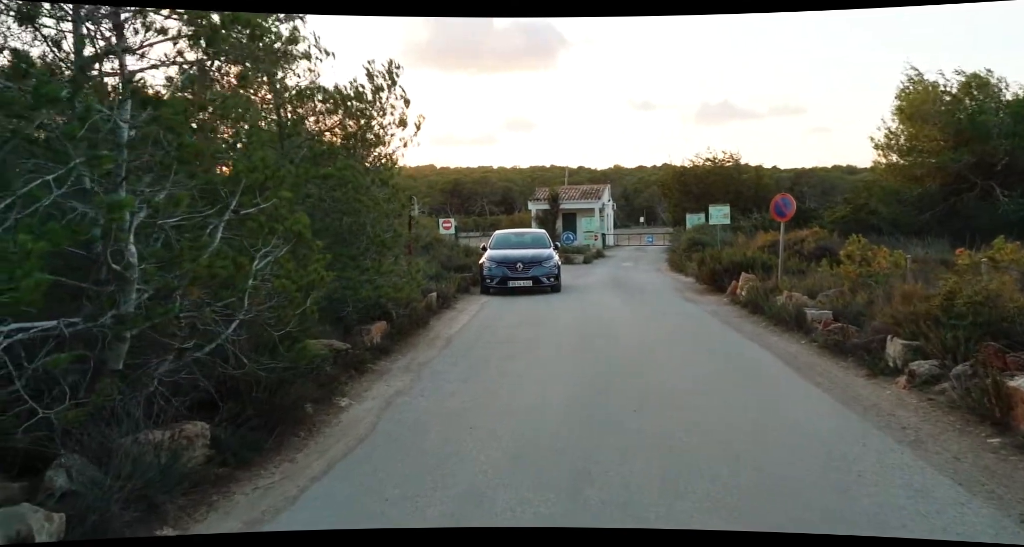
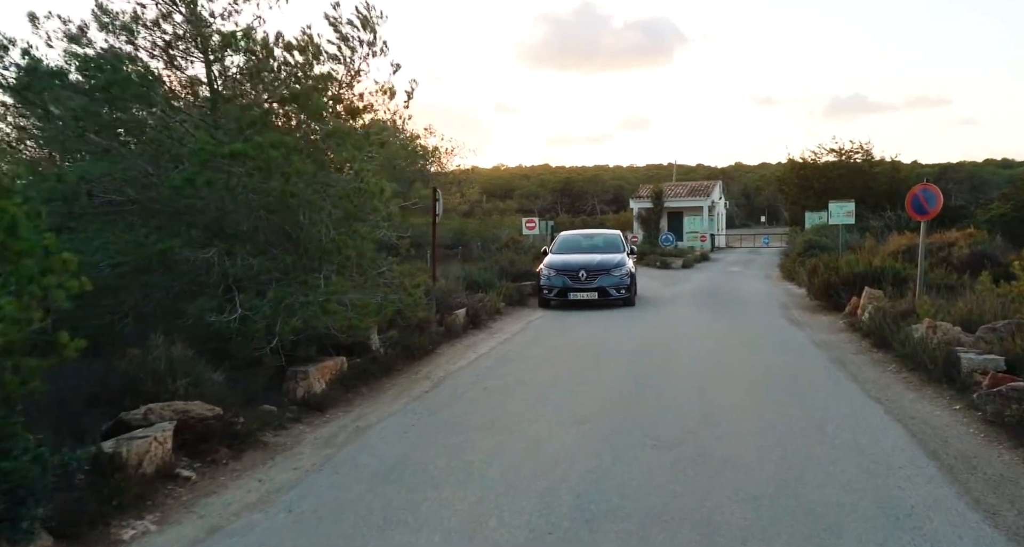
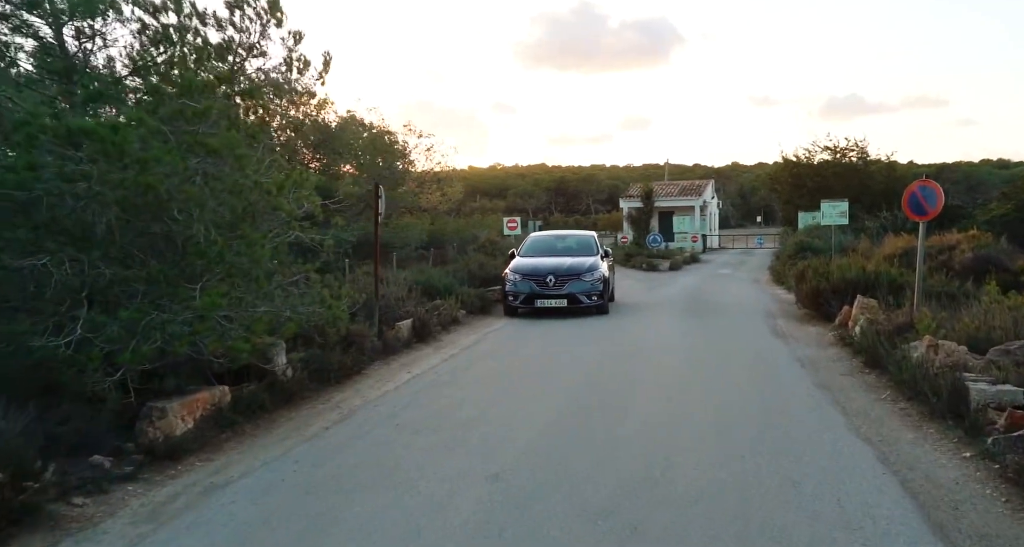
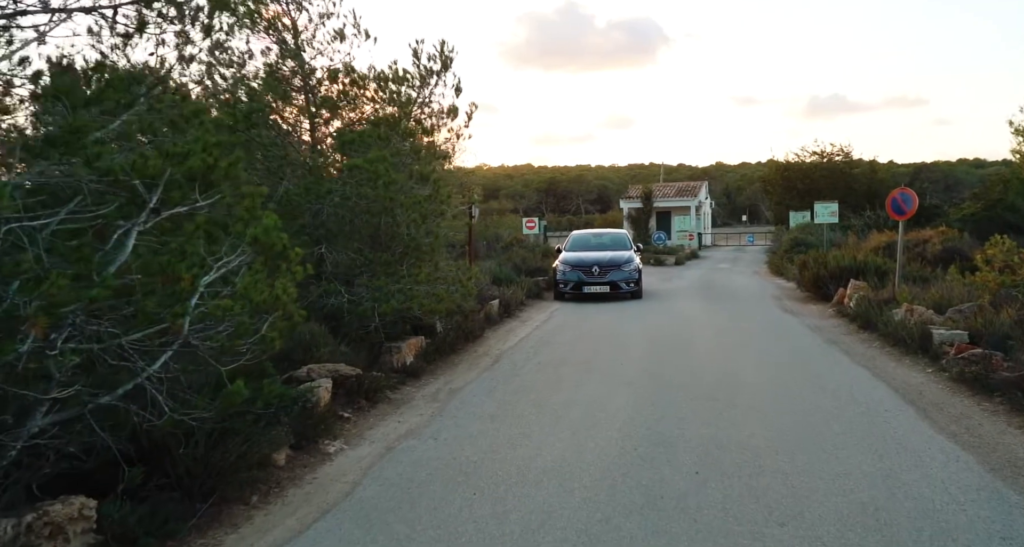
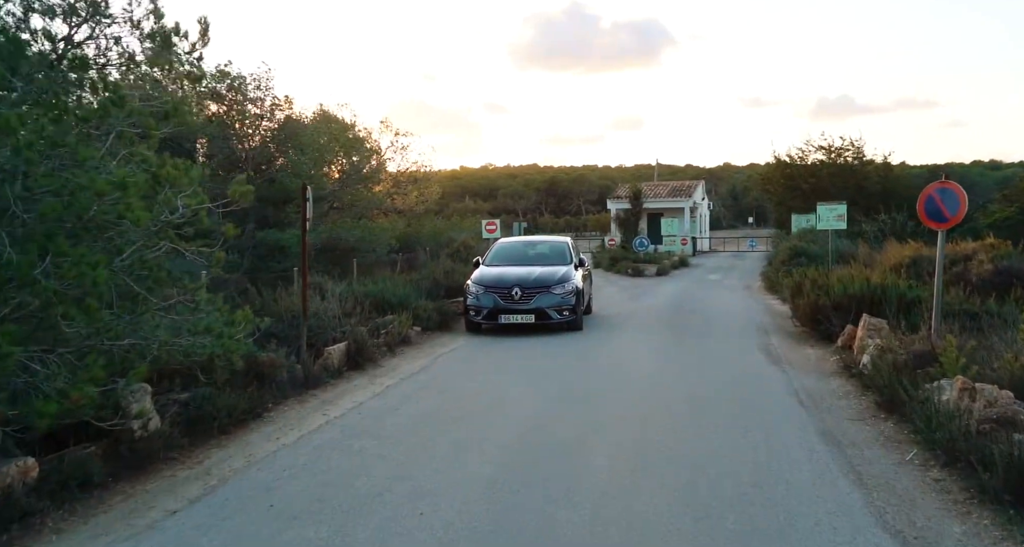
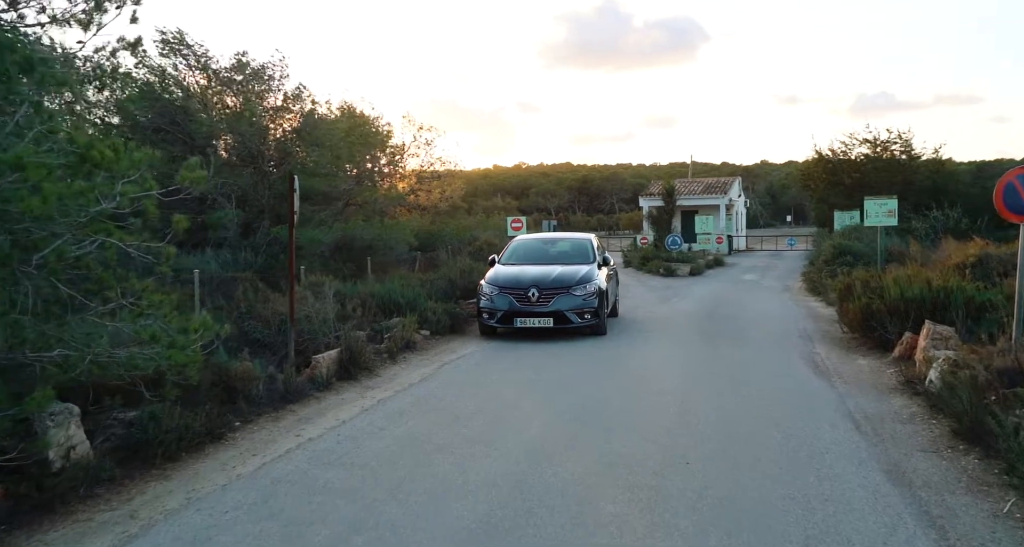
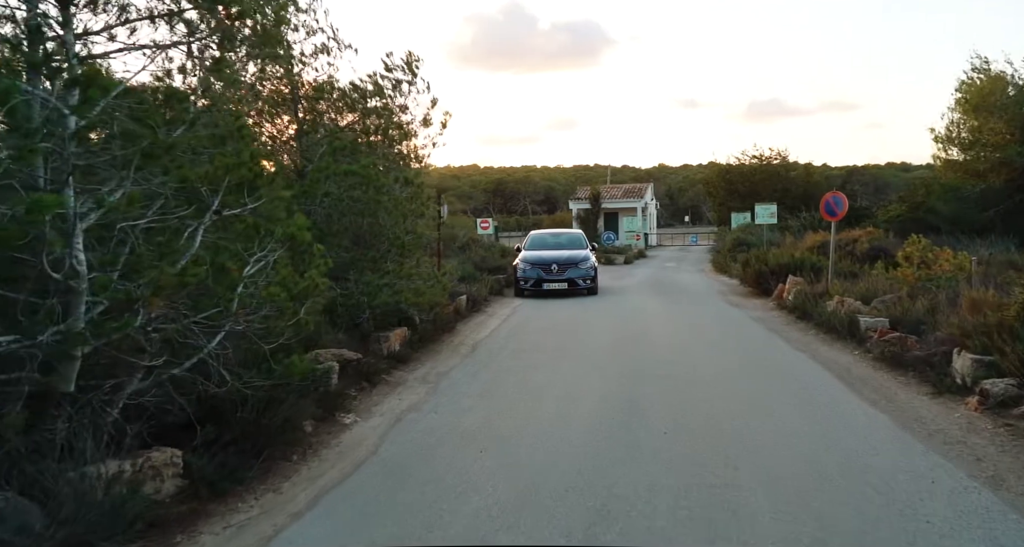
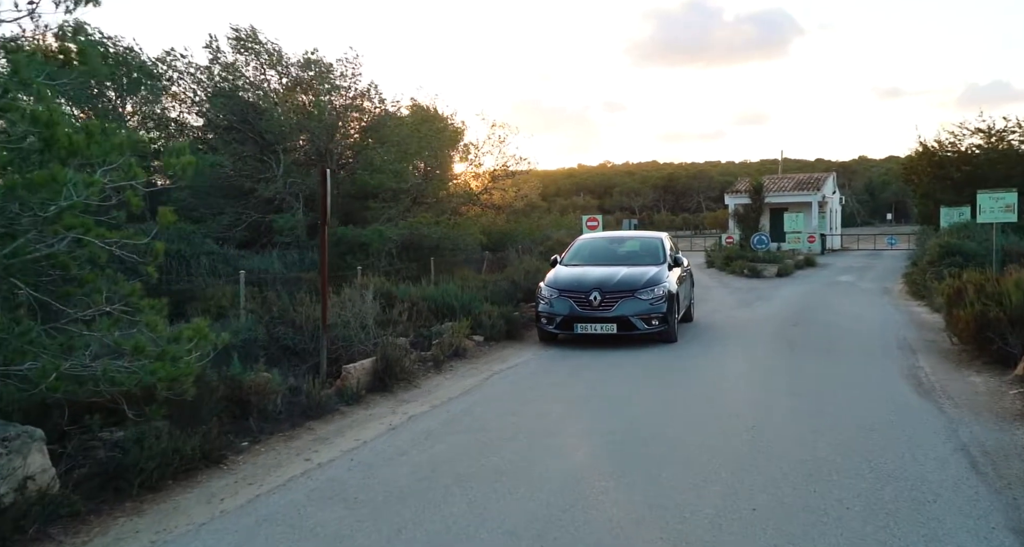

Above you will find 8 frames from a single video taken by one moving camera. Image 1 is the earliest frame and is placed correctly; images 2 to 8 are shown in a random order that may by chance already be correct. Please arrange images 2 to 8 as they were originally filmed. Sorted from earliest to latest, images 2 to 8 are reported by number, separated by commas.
7, 4, 2, 3, 5, 6, 8
